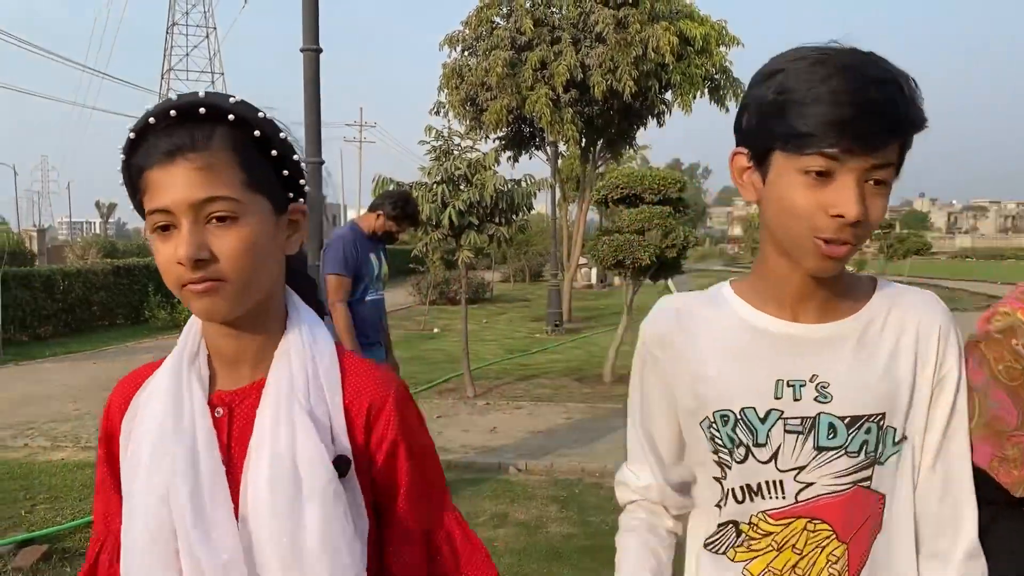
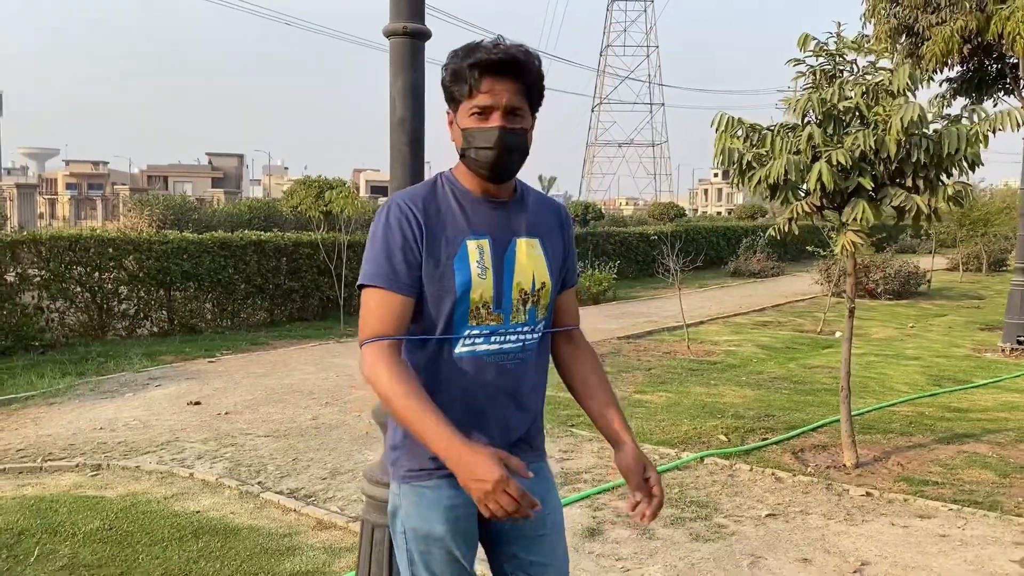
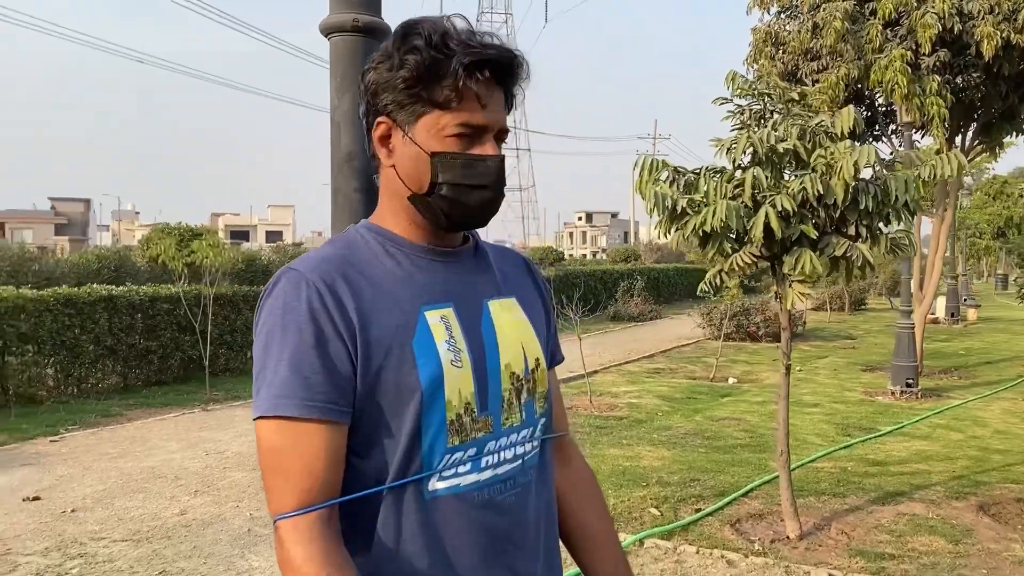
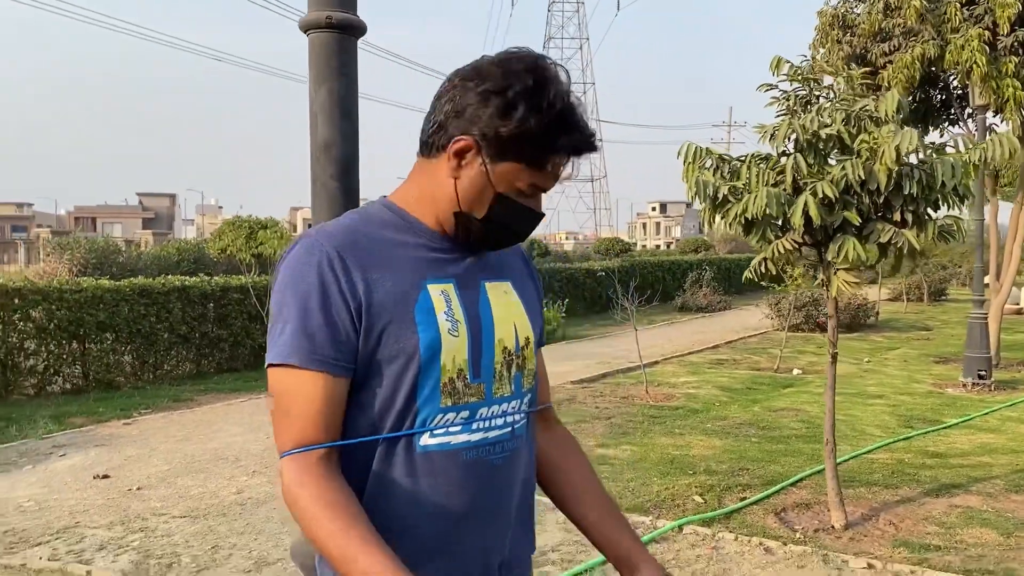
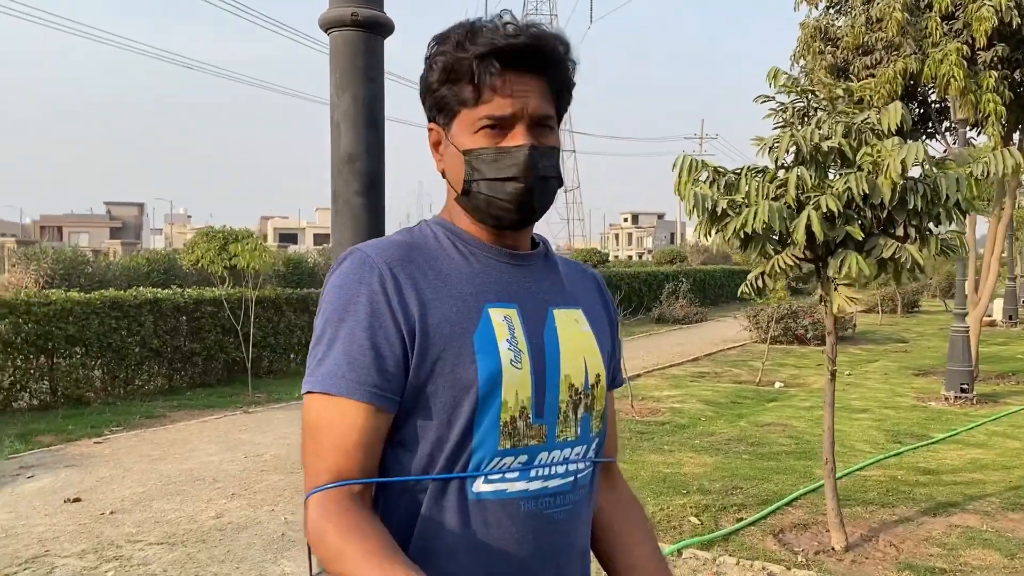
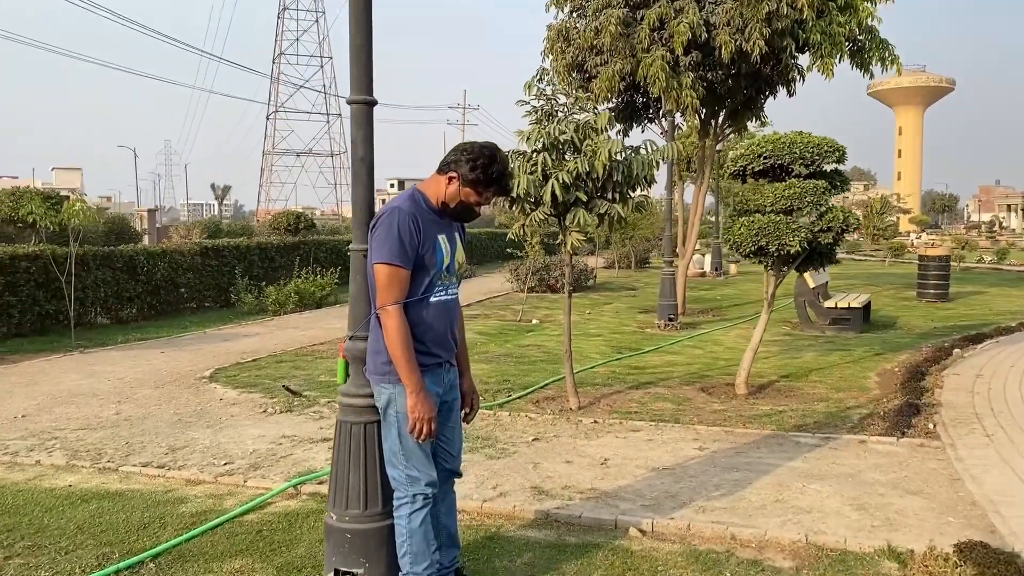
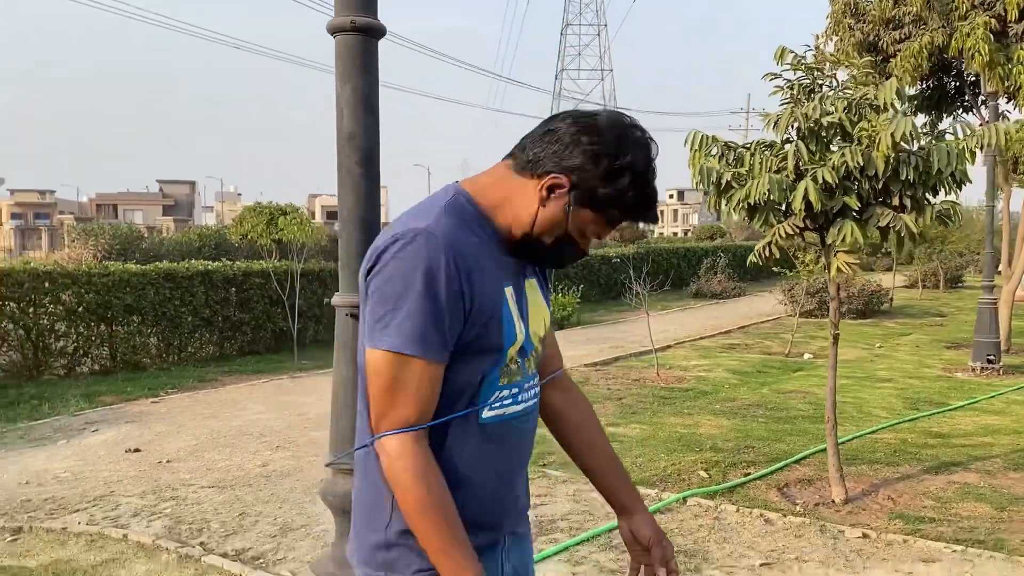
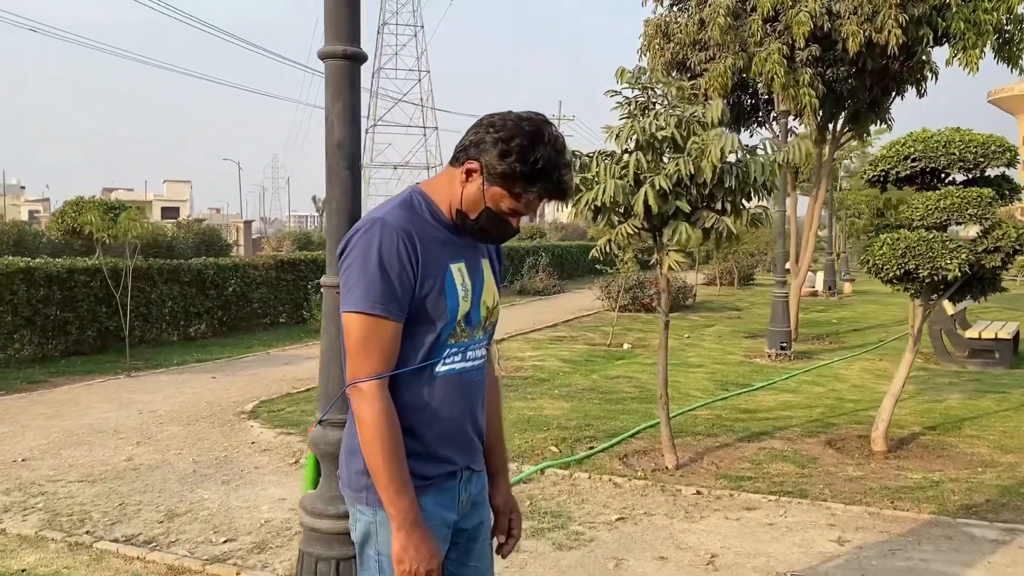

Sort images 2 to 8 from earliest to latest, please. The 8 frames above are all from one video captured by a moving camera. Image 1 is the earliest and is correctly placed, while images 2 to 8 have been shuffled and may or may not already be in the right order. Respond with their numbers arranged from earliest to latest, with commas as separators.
6, 8, 3, 5, 4, 7, 2
